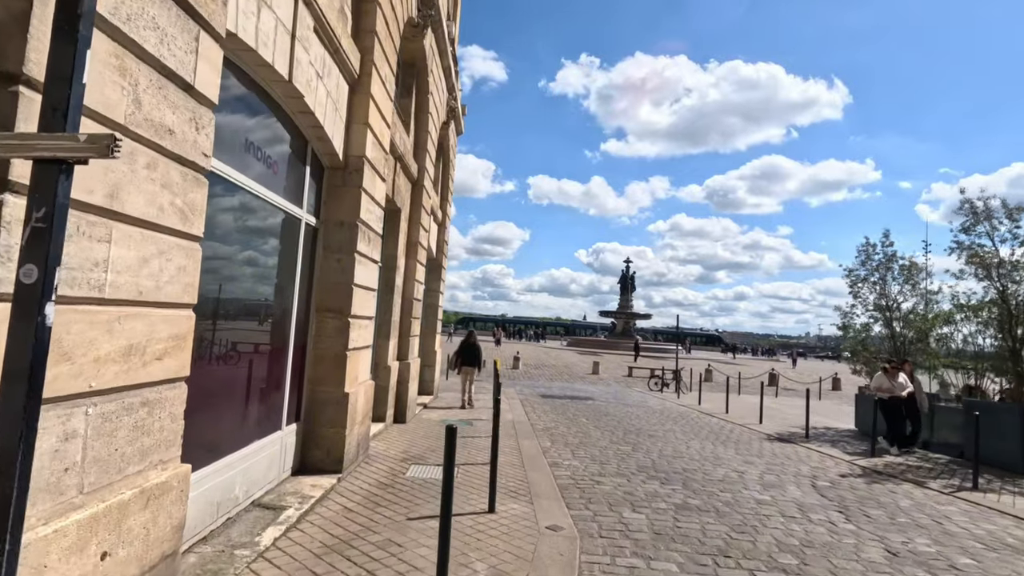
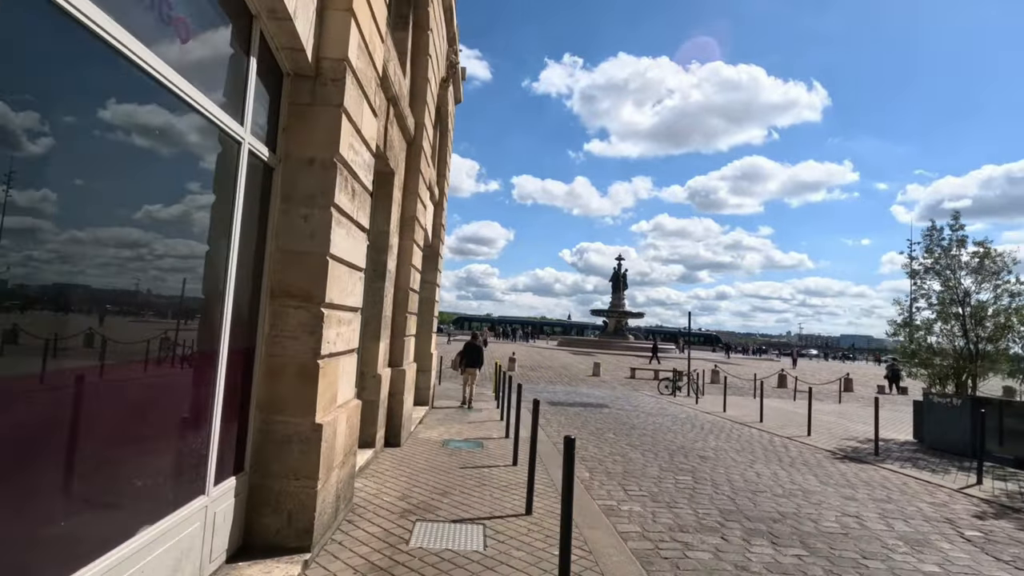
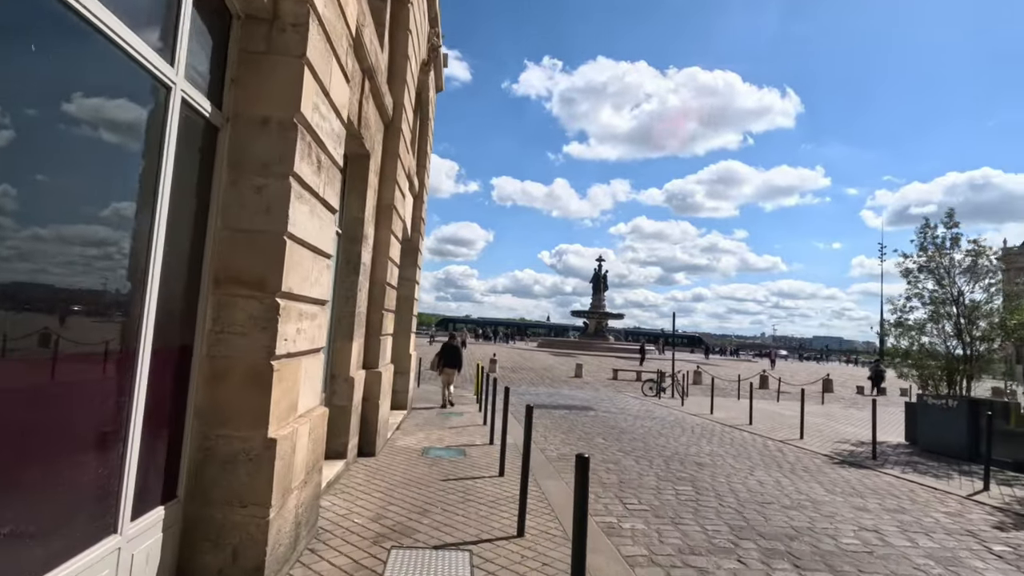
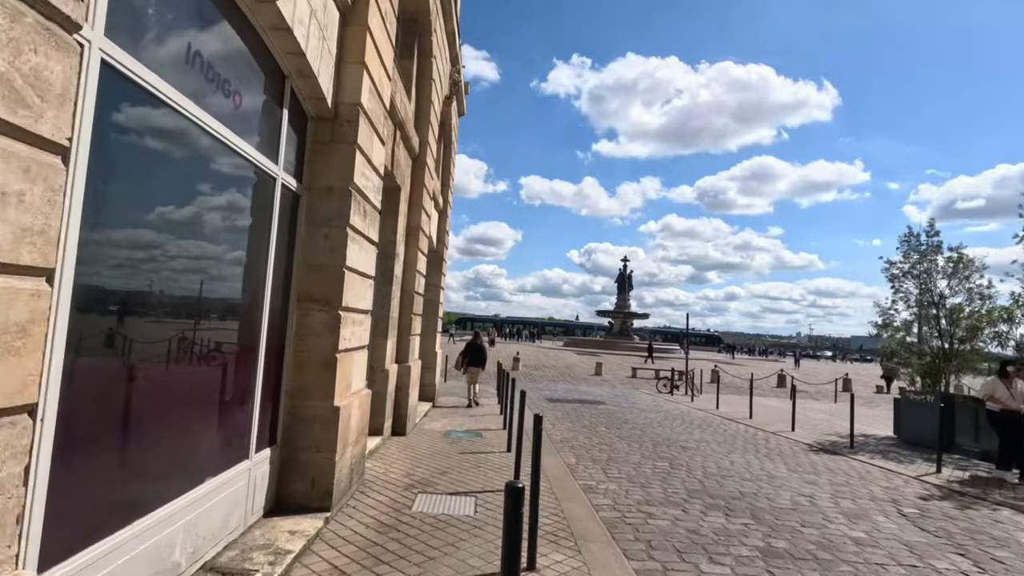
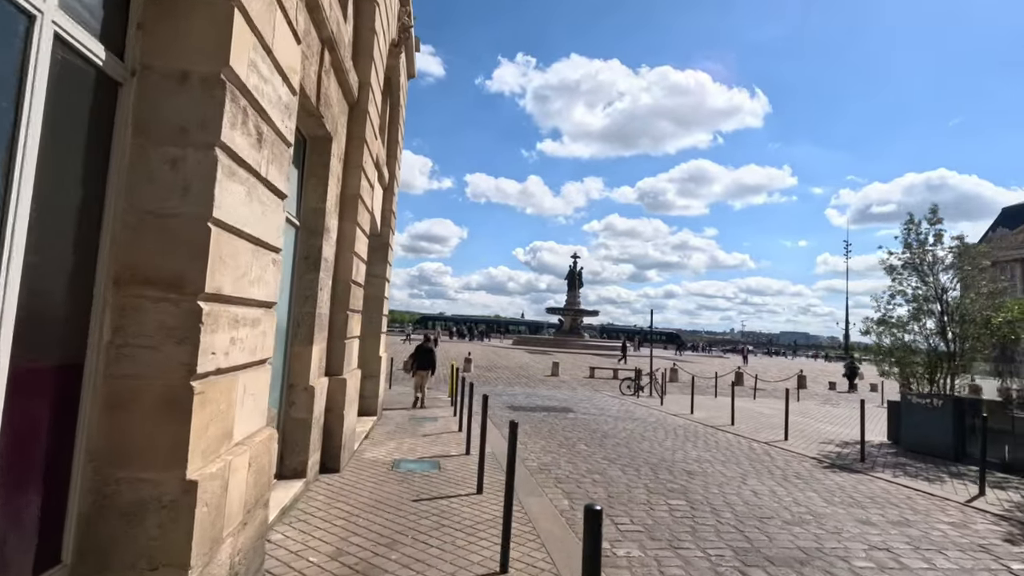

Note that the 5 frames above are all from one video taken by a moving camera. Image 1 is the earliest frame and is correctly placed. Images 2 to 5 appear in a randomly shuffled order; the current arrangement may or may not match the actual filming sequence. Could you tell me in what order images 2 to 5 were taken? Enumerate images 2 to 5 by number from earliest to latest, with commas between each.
4, 2, 3, 5
